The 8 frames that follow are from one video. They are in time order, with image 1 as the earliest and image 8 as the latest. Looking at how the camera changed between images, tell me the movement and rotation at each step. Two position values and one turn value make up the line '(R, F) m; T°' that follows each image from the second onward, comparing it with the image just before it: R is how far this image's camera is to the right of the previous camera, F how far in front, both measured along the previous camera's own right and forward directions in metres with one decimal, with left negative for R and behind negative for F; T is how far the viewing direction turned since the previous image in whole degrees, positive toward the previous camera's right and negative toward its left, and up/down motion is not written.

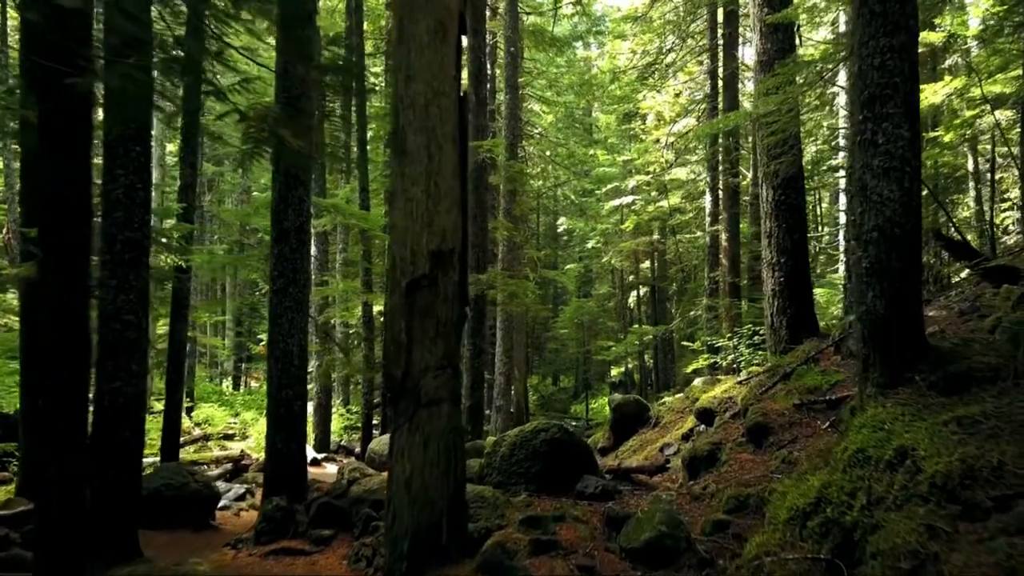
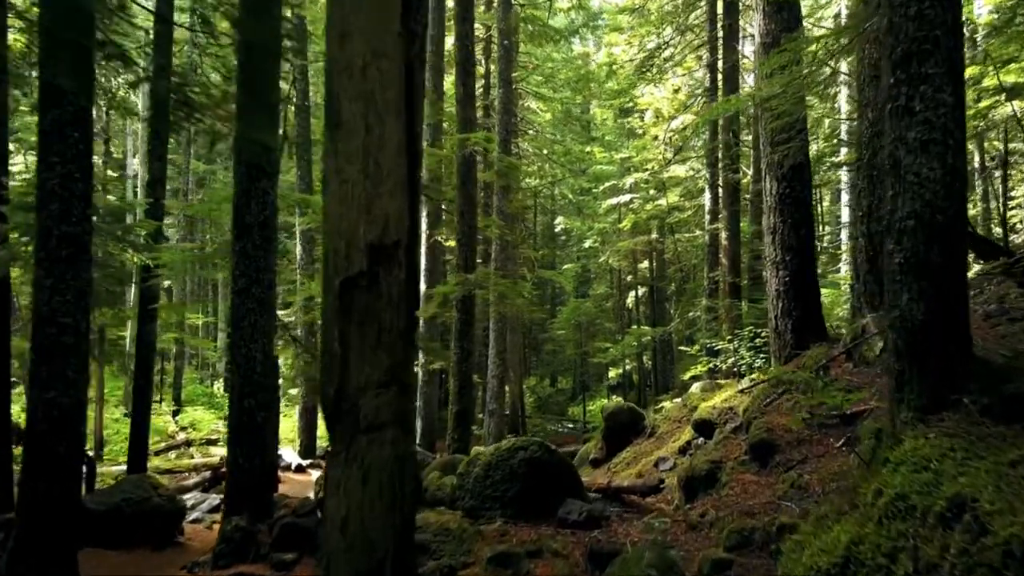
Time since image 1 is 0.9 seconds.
(+0.2, +0.6) m; 0°
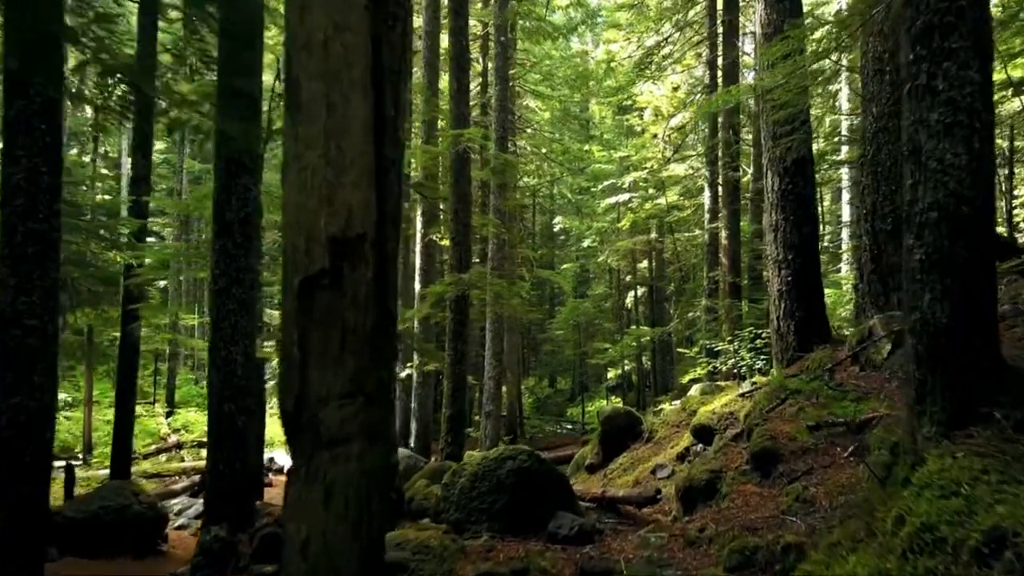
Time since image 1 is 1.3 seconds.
(+0.1, +0.3) m; 0°
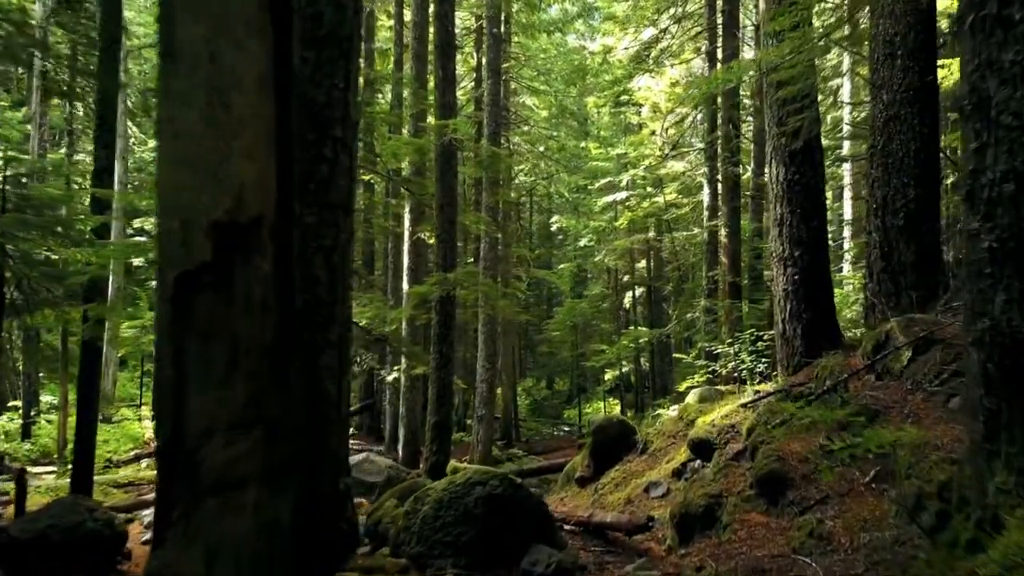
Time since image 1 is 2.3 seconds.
(+0.2, +0.6) m; 0°
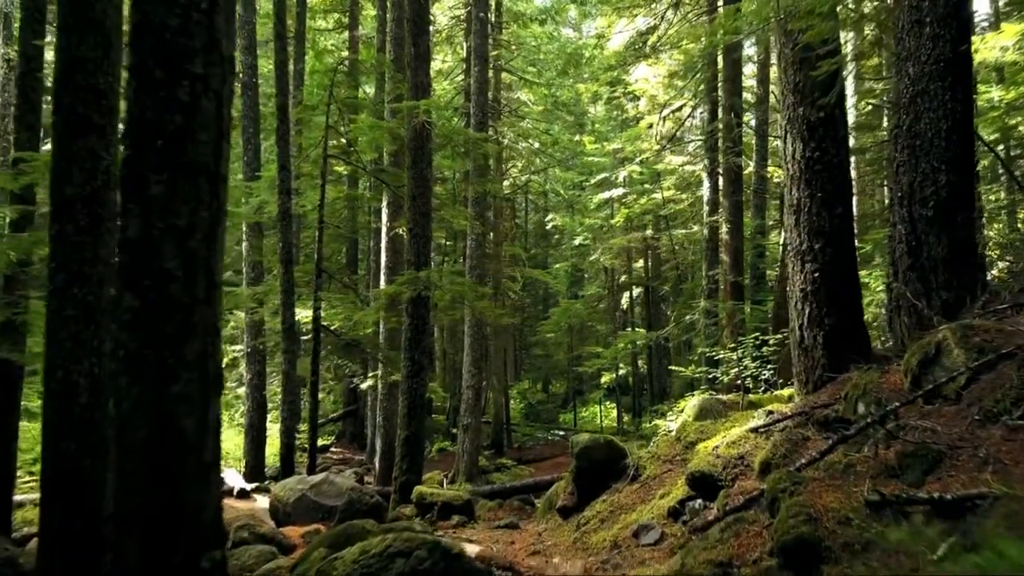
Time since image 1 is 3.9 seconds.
(+0.3, +1.1) m; 0°
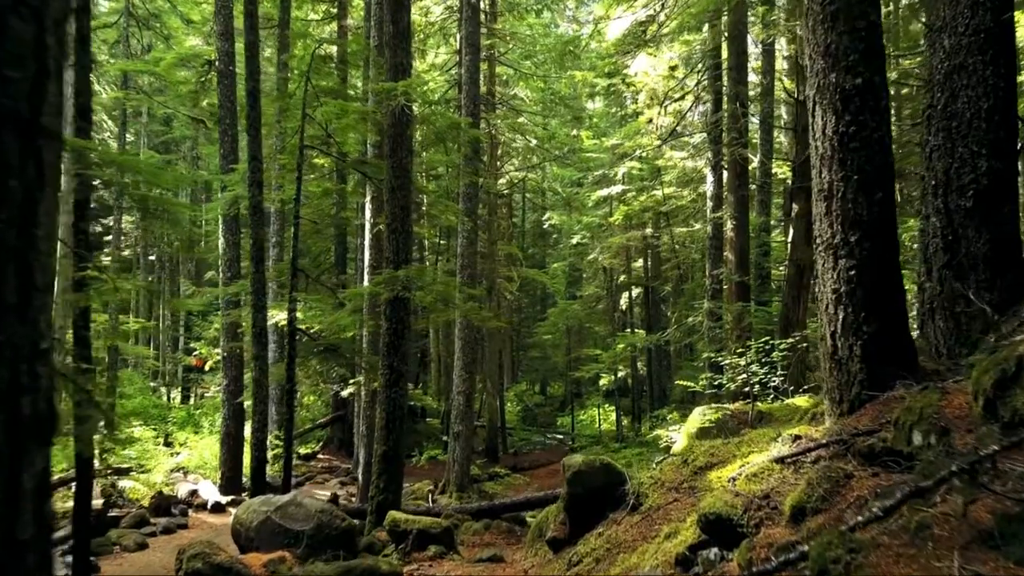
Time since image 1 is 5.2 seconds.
(+0.1, +0.9) m; 0°
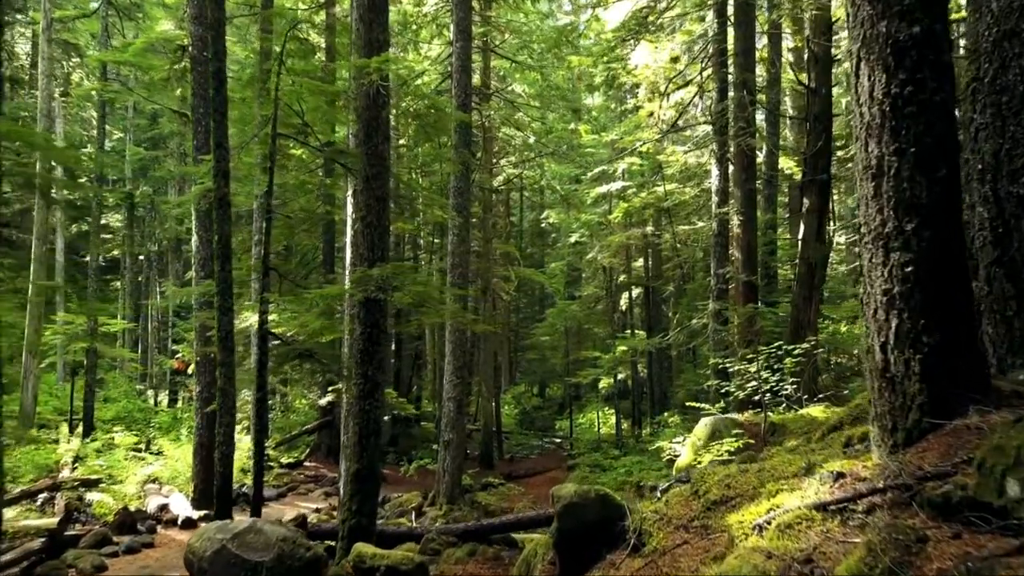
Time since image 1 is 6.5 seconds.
(+0.1, +0.9) m; 0°
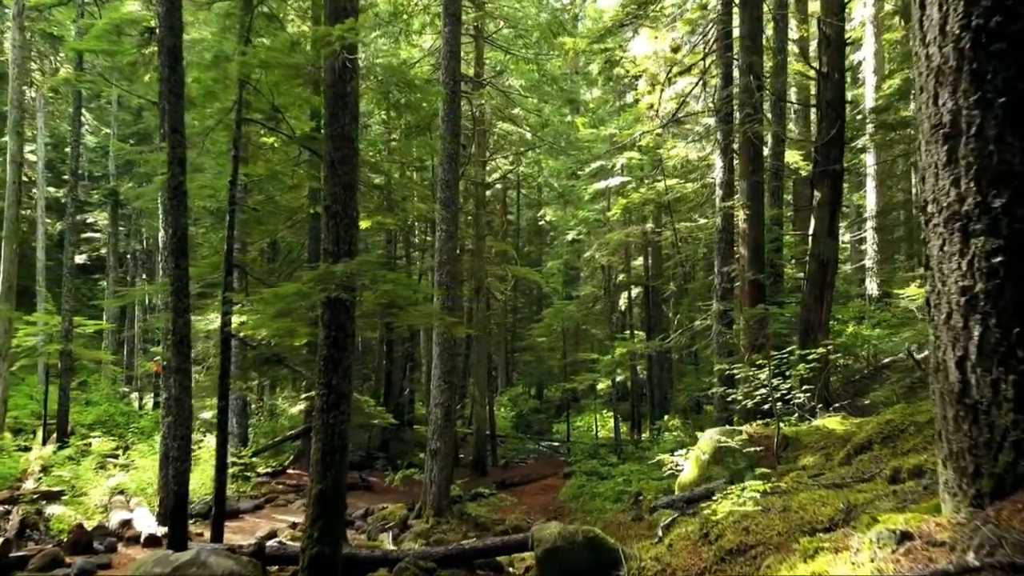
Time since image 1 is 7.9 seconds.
(+0.2, +0.9) m; 0°
